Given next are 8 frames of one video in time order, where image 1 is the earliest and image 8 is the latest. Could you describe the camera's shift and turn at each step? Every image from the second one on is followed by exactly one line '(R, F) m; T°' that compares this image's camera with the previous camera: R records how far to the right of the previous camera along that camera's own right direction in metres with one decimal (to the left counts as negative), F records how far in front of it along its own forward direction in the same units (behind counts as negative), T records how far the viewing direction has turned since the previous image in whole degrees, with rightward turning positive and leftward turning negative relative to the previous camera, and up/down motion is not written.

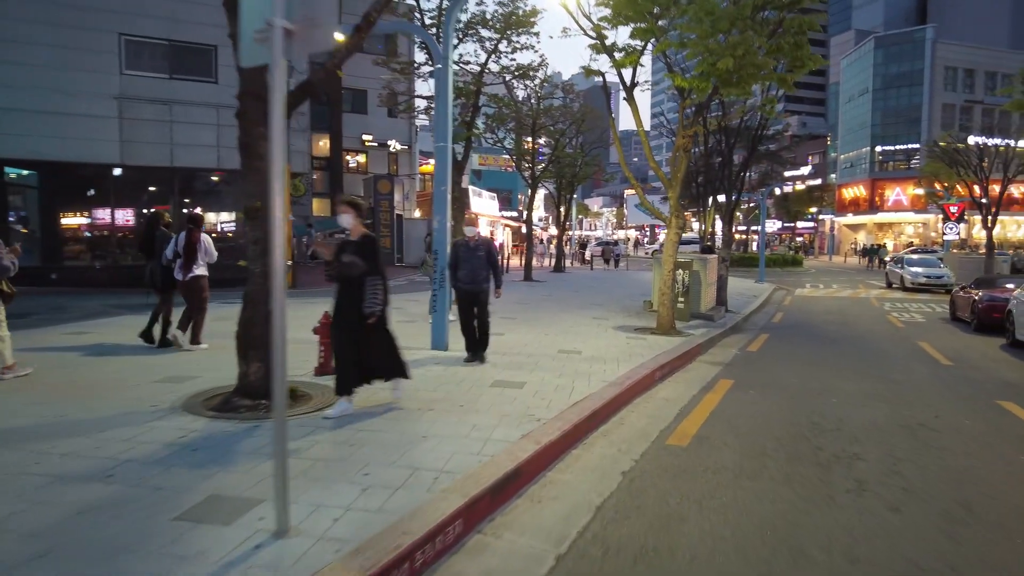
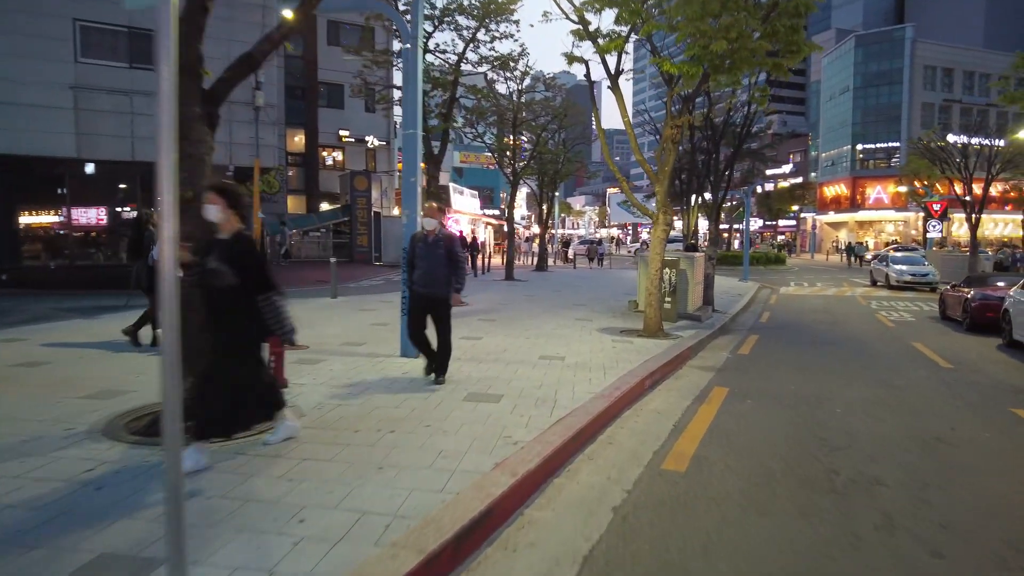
(+0.1, +0.7) m; +2°
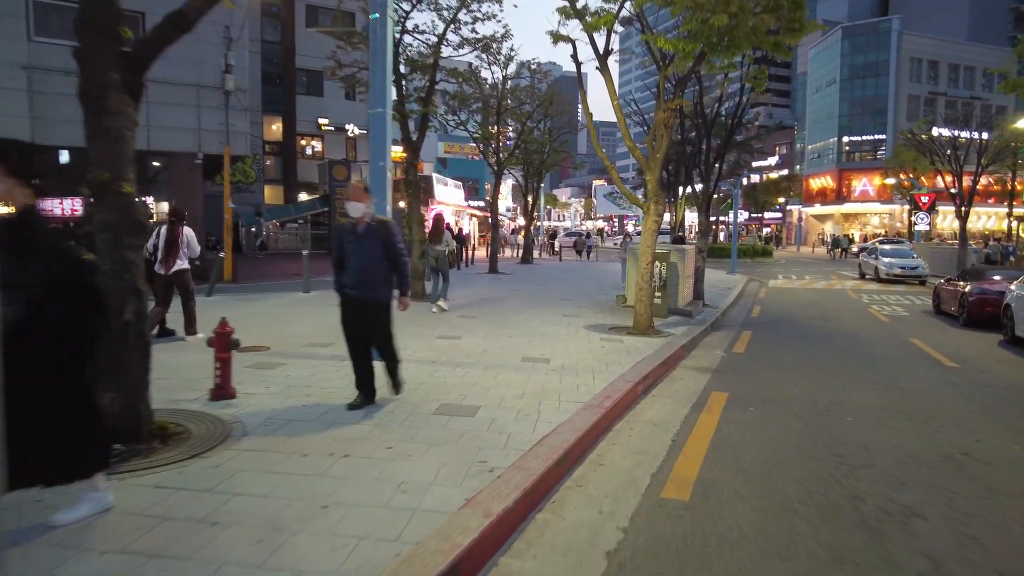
(+0.1, +0.7) m; +1°
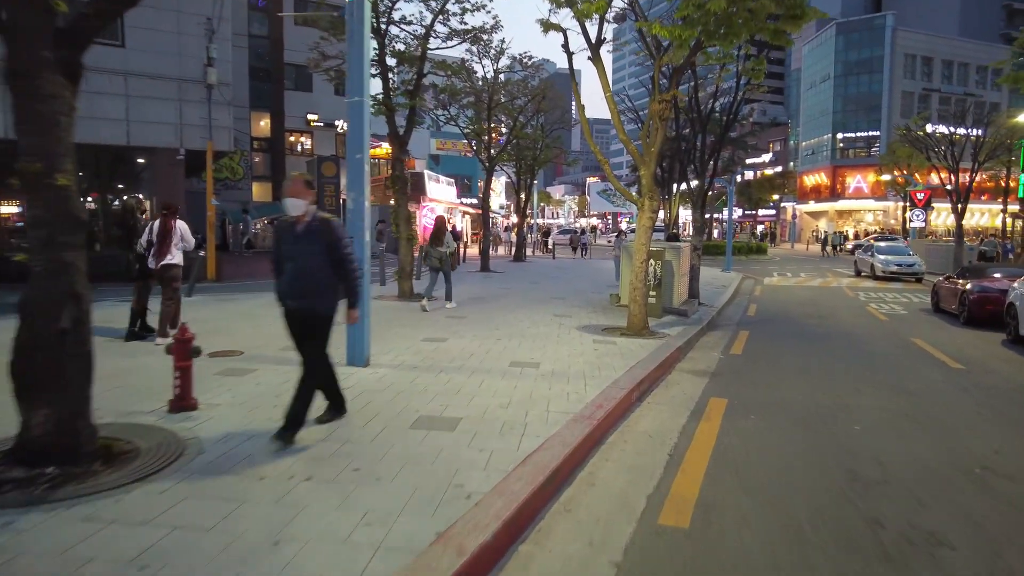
(+0.1, +0.4) m; +1°
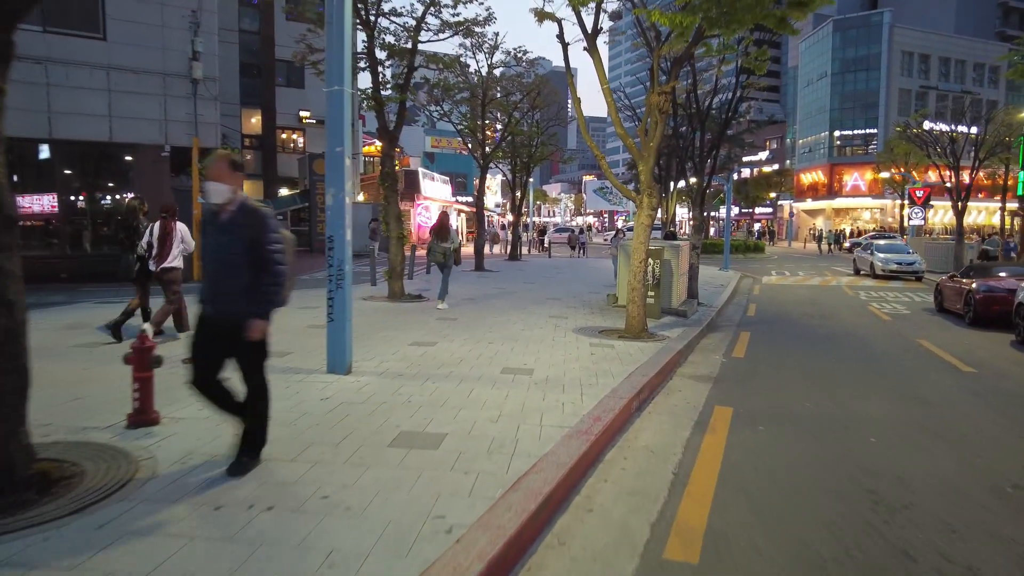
(+0.1, +0.4) m; 0°
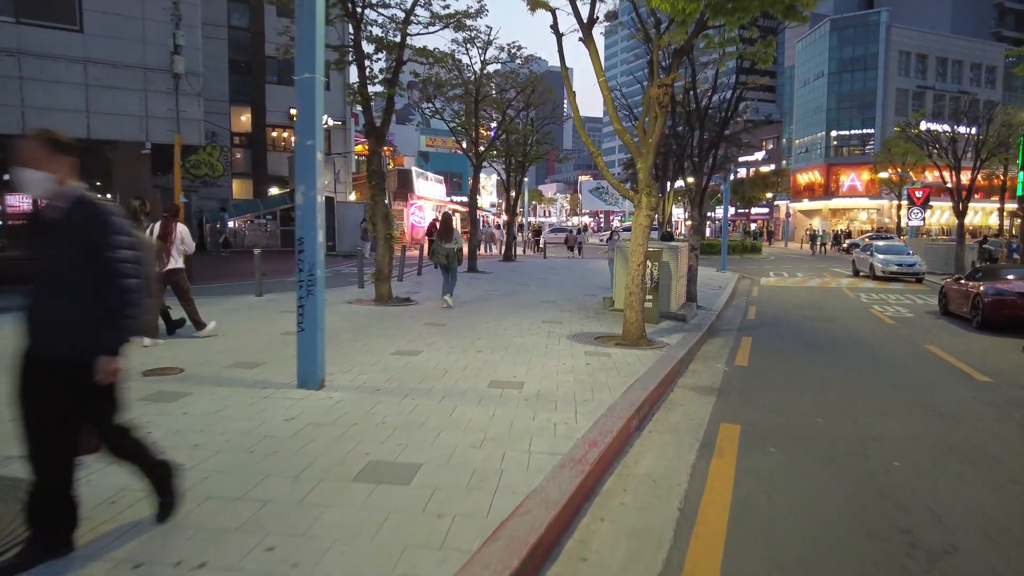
(+0.1, +0.6) m; 0°
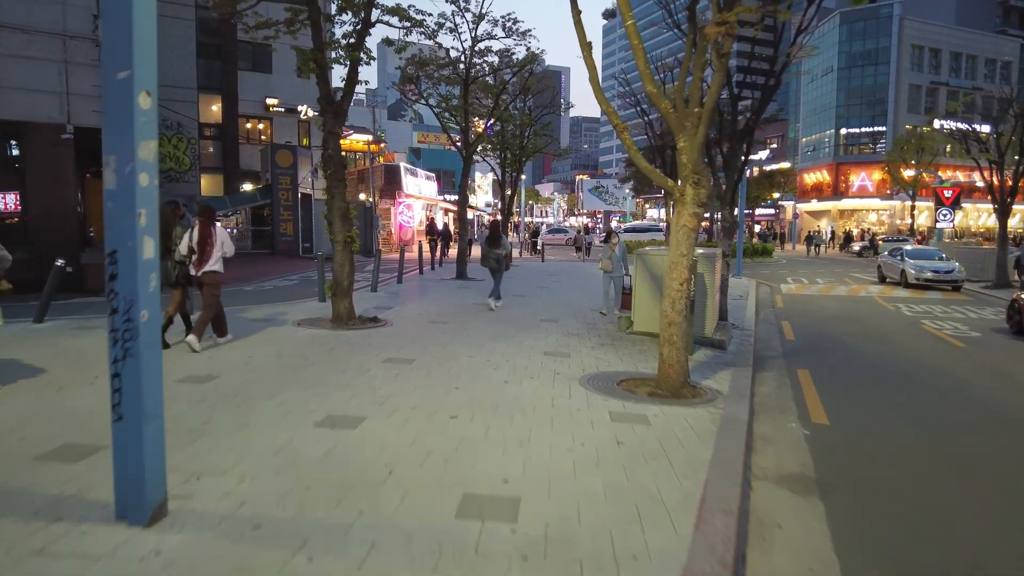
(0.0, +2.7) m; 0°
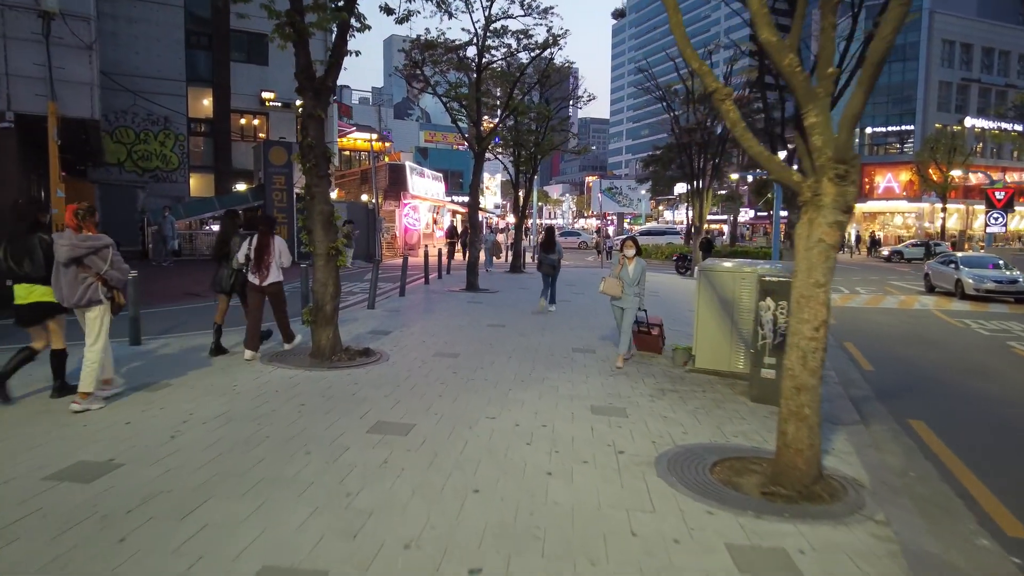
(-0.3, +2.2) m; -1°
